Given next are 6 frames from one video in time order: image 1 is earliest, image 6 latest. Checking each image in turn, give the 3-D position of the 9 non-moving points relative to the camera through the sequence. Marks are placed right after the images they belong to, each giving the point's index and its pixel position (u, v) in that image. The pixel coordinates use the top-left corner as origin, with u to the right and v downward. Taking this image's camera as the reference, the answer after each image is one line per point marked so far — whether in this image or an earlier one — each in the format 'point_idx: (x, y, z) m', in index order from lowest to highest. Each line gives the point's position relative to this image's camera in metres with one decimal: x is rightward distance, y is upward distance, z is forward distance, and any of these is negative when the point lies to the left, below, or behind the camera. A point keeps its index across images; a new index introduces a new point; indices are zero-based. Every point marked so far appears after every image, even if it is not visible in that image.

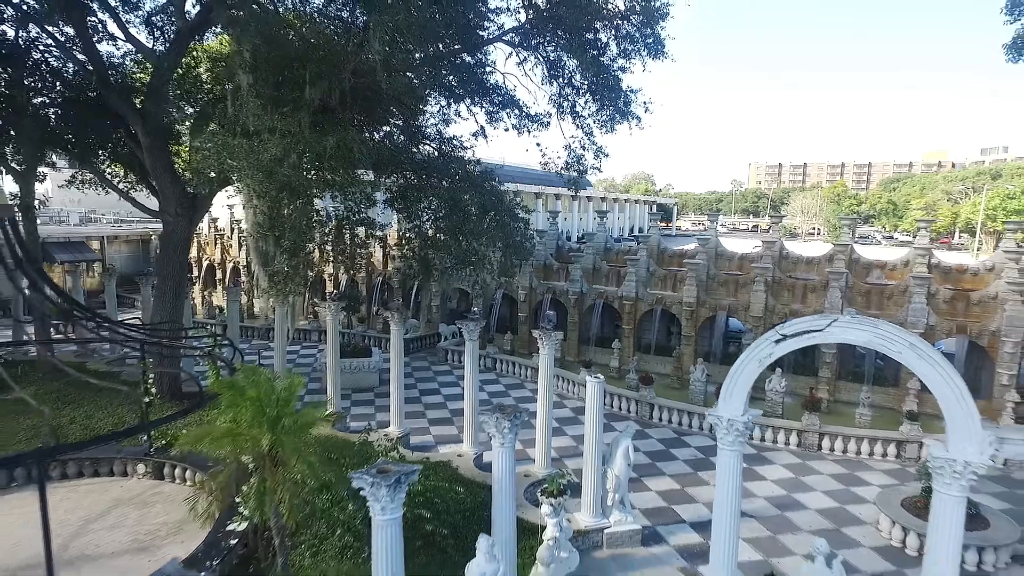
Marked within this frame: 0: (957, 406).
0: (+3.0, -0.8, +4.5) m
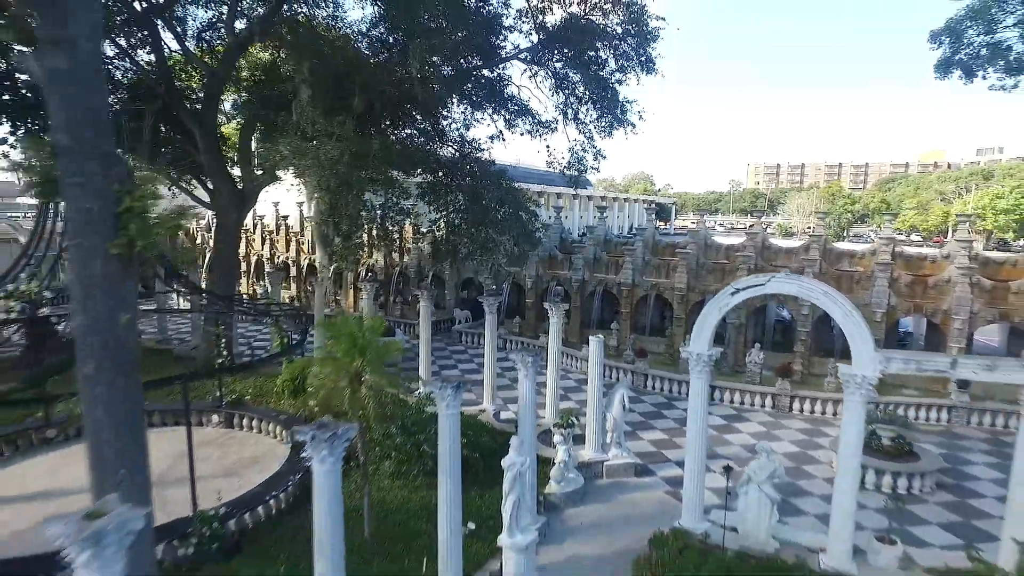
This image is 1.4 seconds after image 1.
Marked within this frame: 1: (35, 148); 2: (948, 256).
0: (+3.2, -0.4, +6.2) m
1: (-3.0, +0.9, +4.3) m
2: (+9.9, +0.7, +15.3) m
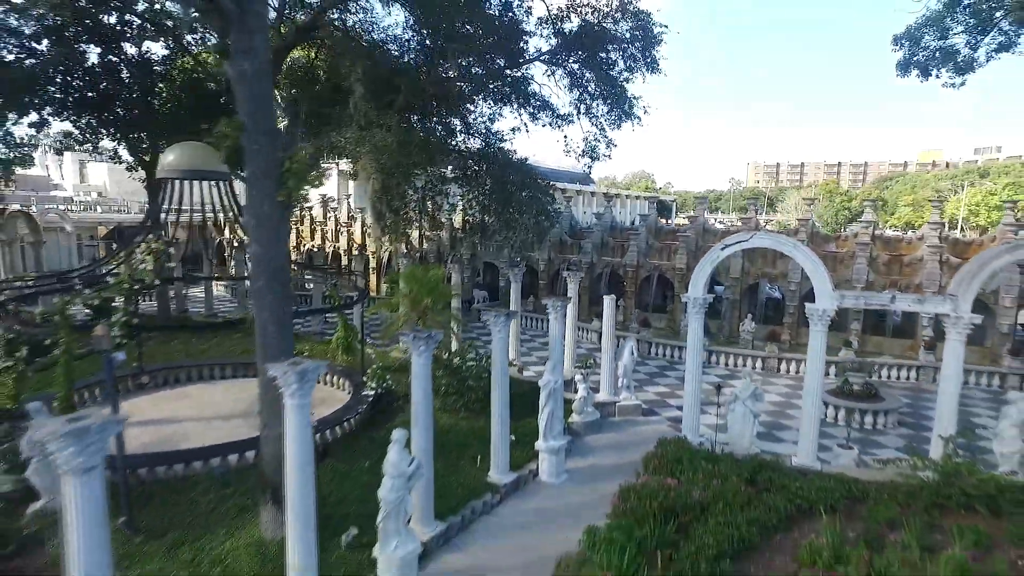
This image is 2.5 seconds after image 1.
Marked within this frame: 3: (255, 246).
0: (+3.6, +0.1, +8.0) m
1: (-2.6, +1.4, +6.0) m
2: (+10.4, +1.3, +17.0) m
3: (-2.3, +0.4, +6.0) m
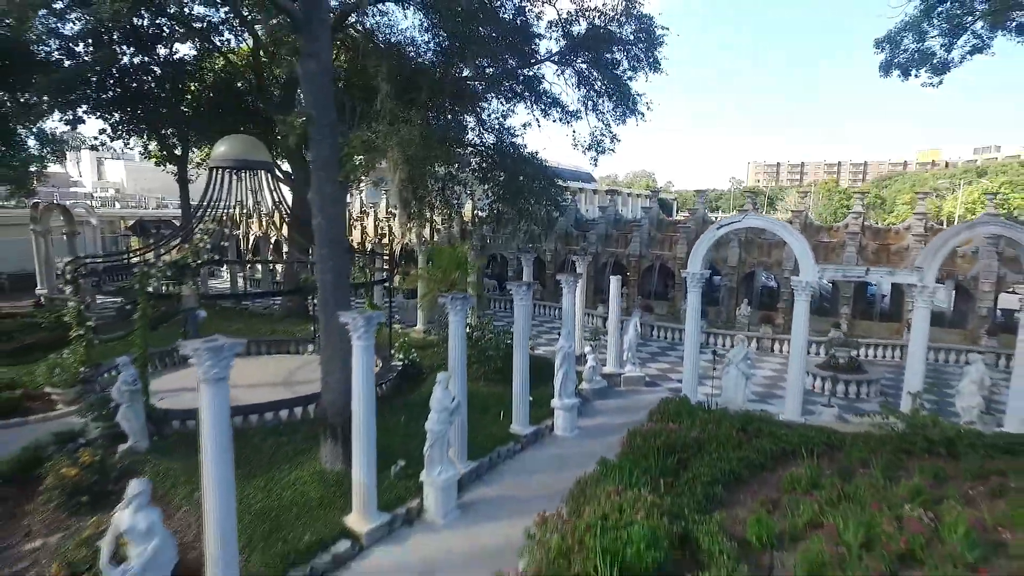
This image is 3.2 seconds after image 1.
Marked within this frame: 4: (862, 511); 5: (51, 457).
0: (+3.9, +0.5, +9.0) m
1: (-2.3, +1.8, +7.1) m
2: (+10.6, +1.6, +18.1) m
3: (-2.0, +0.7, +7.0) m
4: (+3.3, -2.1, +6.2) m
5: (-5.0, -1.8, +7.3) m
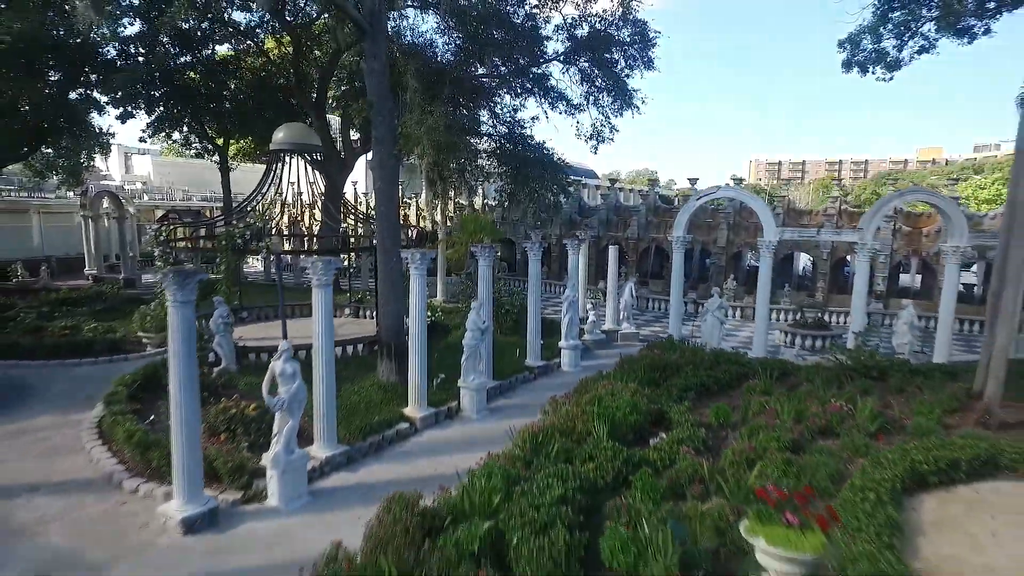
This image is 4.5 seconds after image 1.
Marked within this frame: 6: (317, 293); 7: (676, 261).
0: (+4.1, +1.1, +10.9) m
1: (-2.1, +2.5, +9.0) m
2: (+10.9, +2.3, +20.0) m
3: (-1.8, +1.4, +9.0) m
4: (+3.5, -1.4, +8.2) m
5: (-4.8, -1.2, +9.3) m
6: (-2.0, -0.1, +6.7) m
7: (+2.9, +0.5, +11.9) m
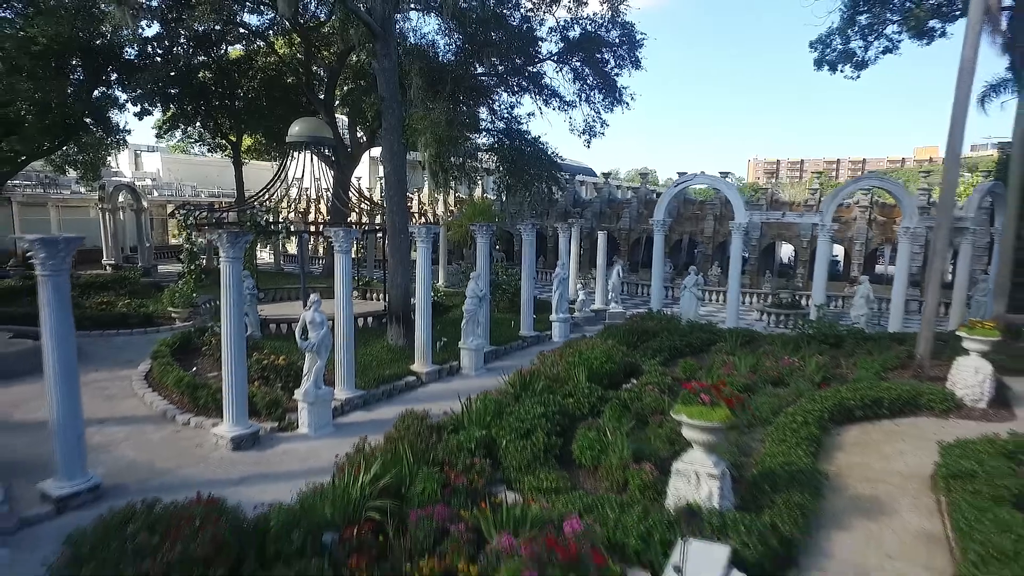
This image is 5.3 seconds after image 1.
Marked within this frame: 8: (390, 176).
0: (+4.1, +1.5, +12.1) m
1: (-2.2, +2.9, +10.2) m
2: (+10.9, +2.7, +21.1) m
3: (-1.9, +1.8, +10.2) m
4: (+3.4, -1.0, +9.4) m
5: (-4.9, -0.8, +10.5) m
6: (-2.0, +0.3, +7.9) m
7: (+2.8, +0.9, +13.1) m
8: (-1.8, +1.6, +10.2) m
